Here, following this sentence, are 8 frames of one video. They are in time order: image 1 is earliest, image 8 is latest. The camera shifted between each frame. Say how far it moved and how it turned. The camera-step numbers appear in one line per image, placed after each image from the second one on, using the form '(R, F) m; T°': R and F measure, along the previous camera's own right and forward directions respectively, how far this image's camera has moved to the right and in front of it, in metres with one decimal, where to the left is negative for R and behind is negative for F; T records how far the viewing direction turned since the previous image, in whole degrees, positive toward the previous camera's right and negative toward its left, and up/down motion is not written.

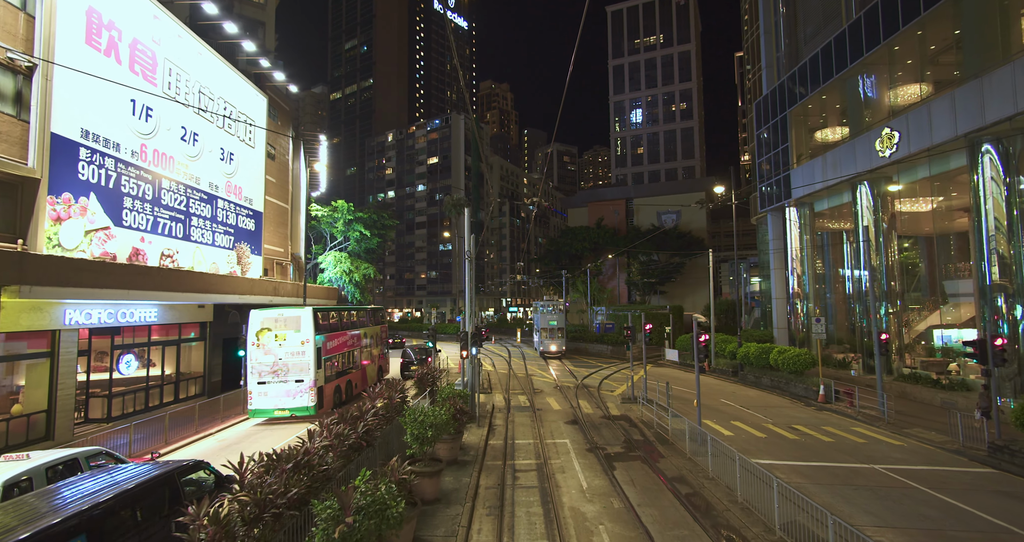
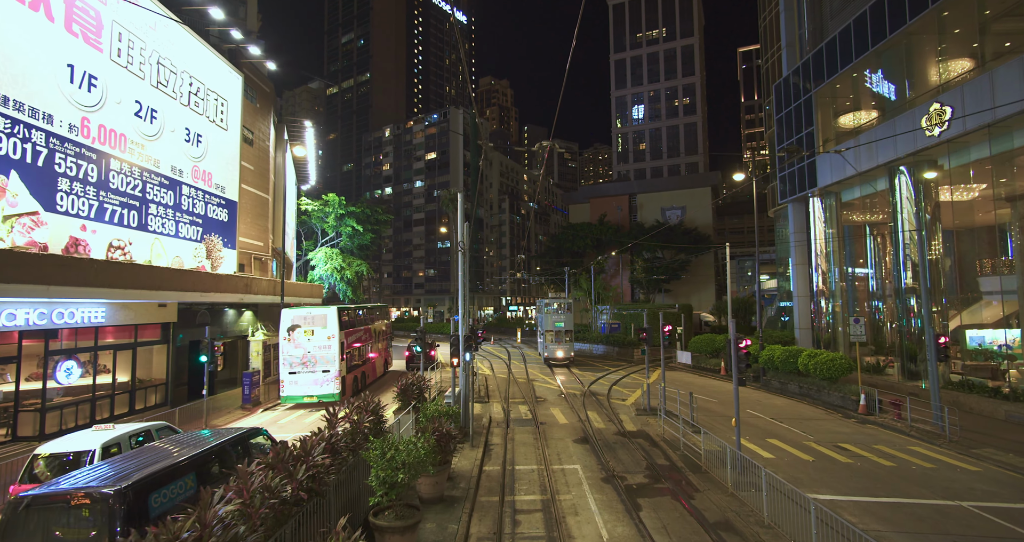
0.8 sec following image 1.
(0.0, +2.4) m; 0°
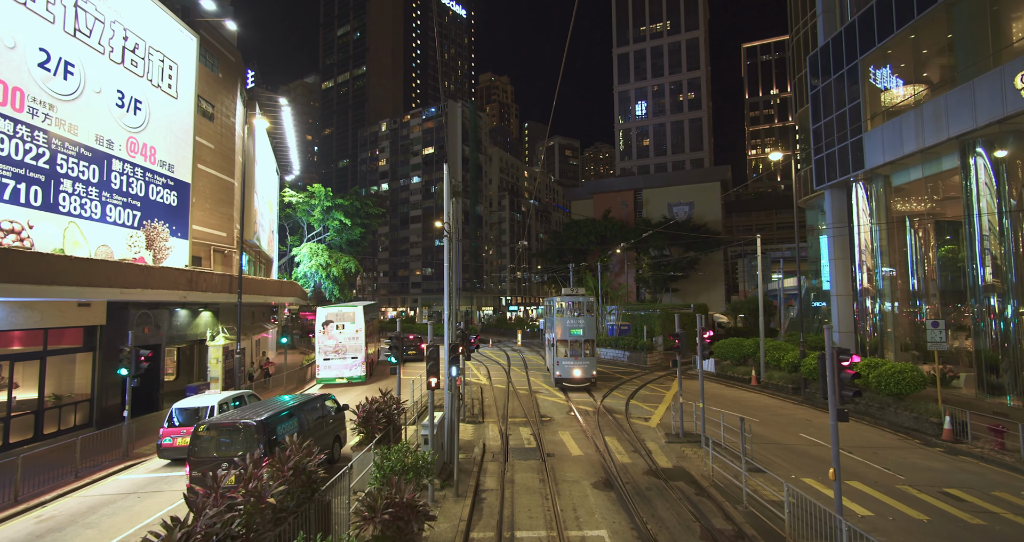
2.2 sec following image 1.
(0.0, +3.5) m; 0°
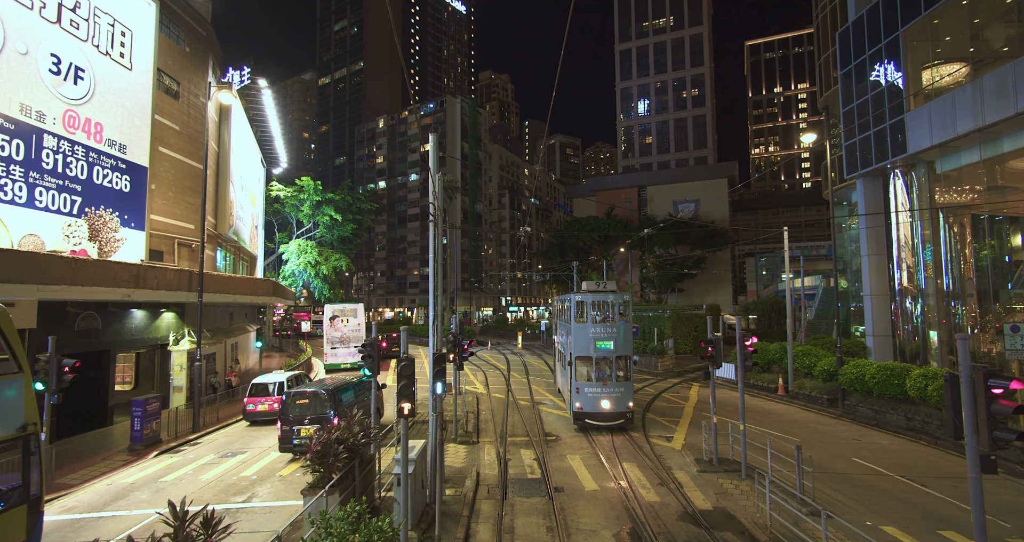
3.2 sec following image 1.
(0.0, +2.4) m; 0°
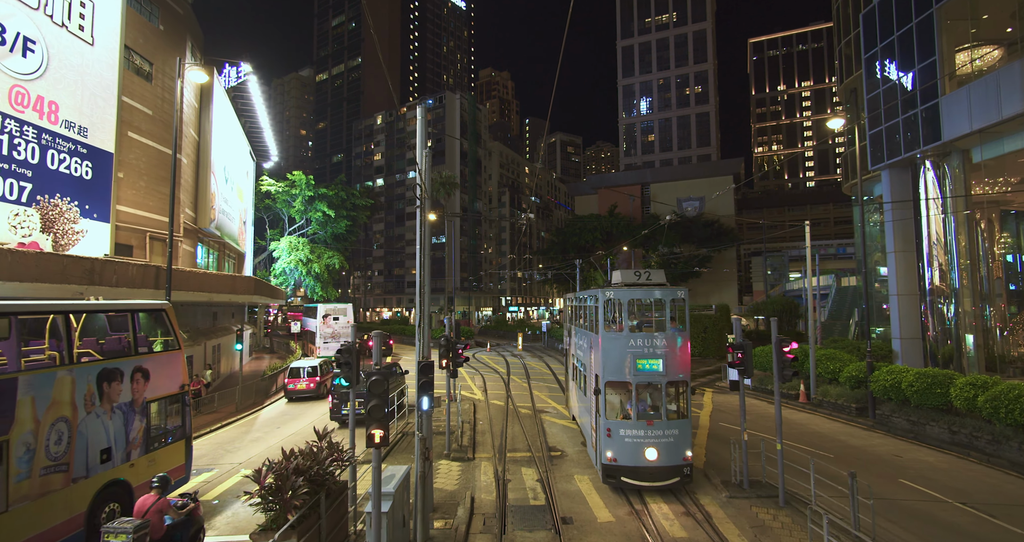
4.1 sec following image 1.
(0.0, +1.6) m; 0°
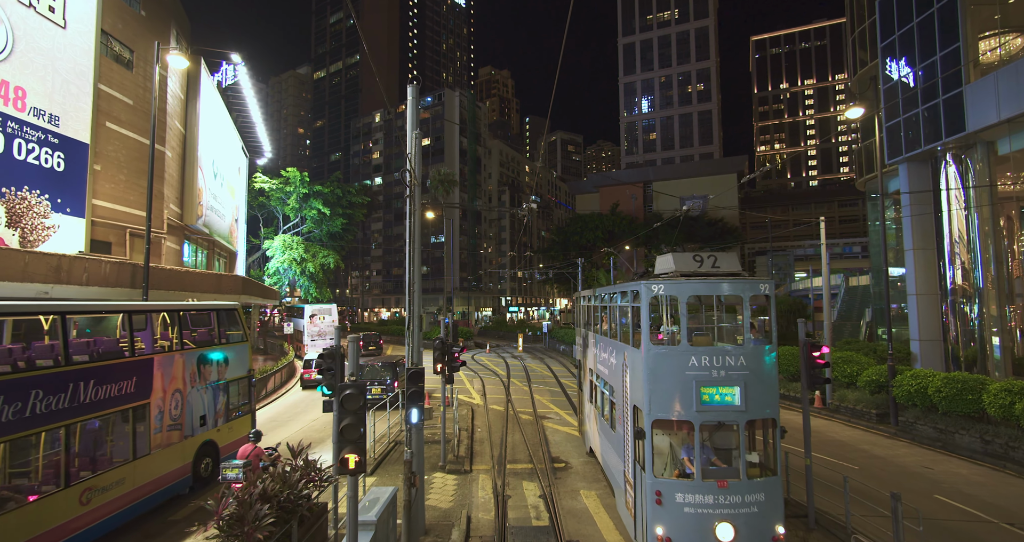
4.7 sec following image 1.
(0.0, +1.0) m; 0°
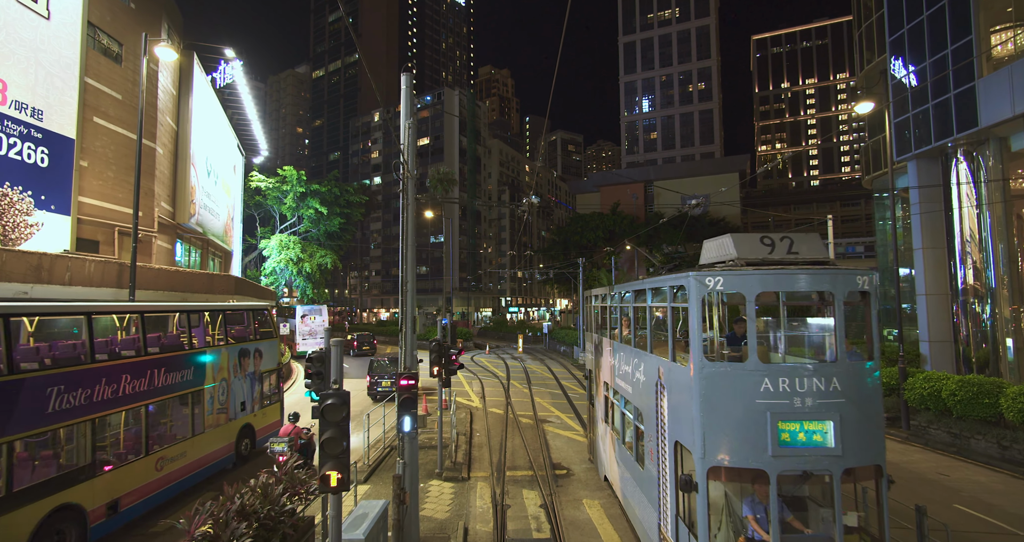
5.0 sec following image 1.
(0.0, +0.5) m; 0°
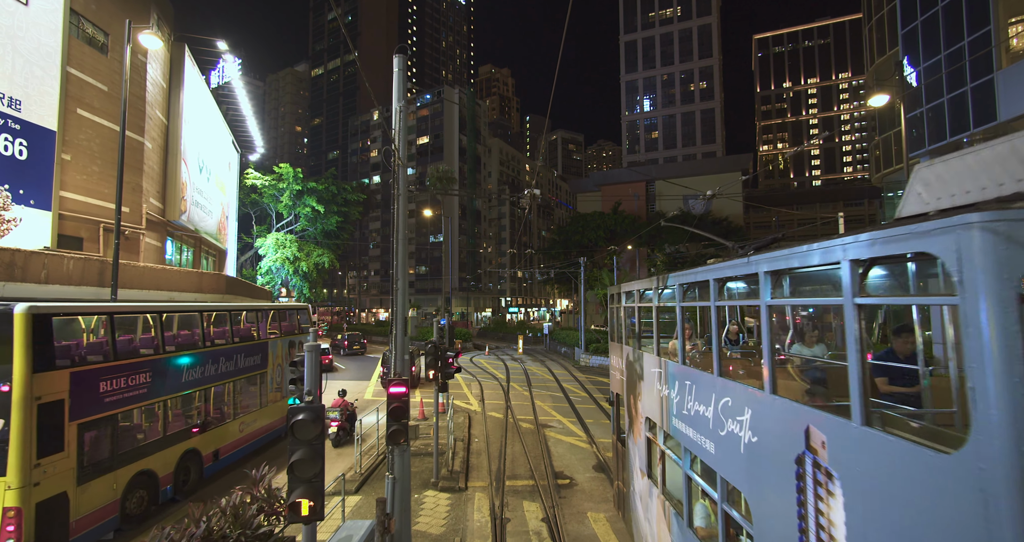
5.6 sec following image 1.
(0.0, +0.6) m; 0°
